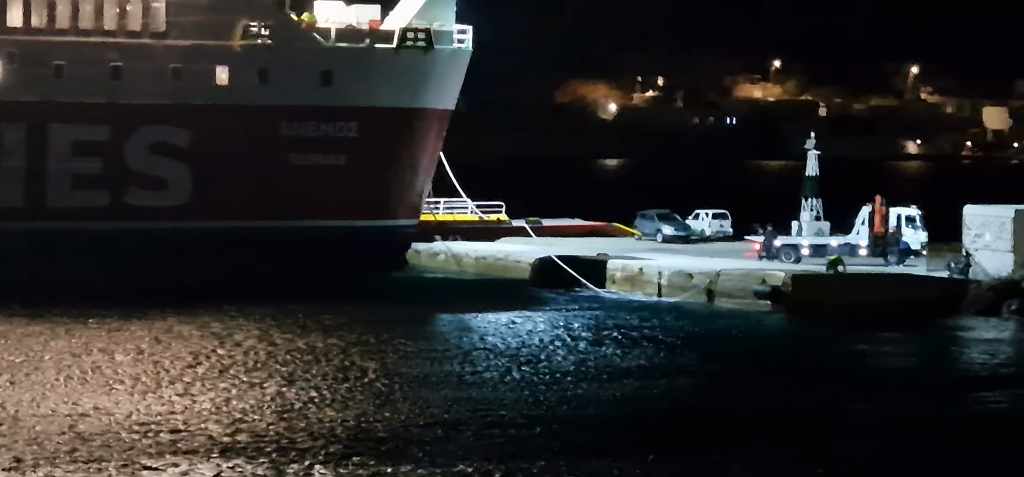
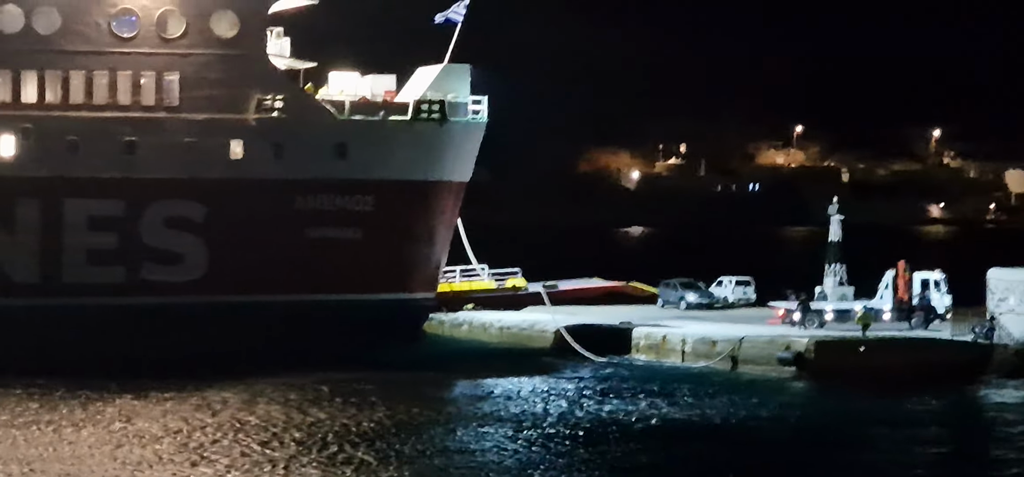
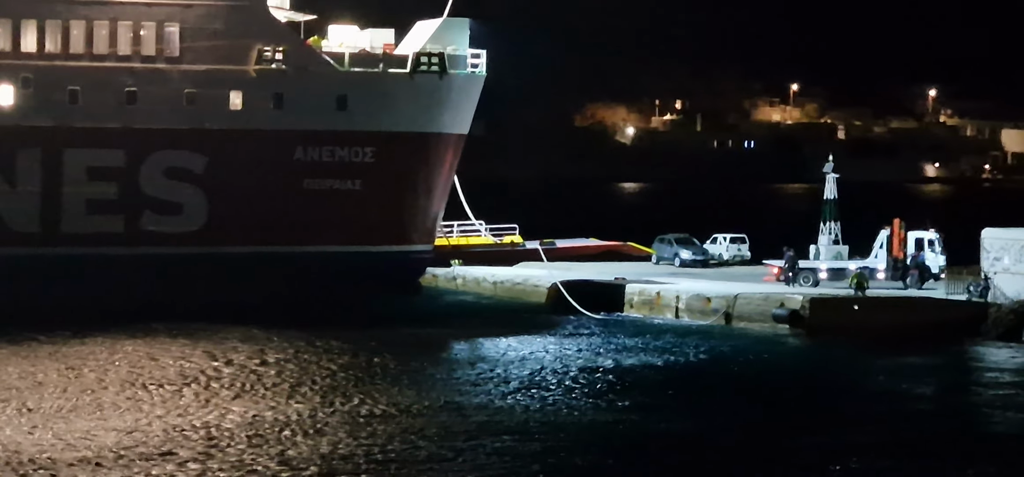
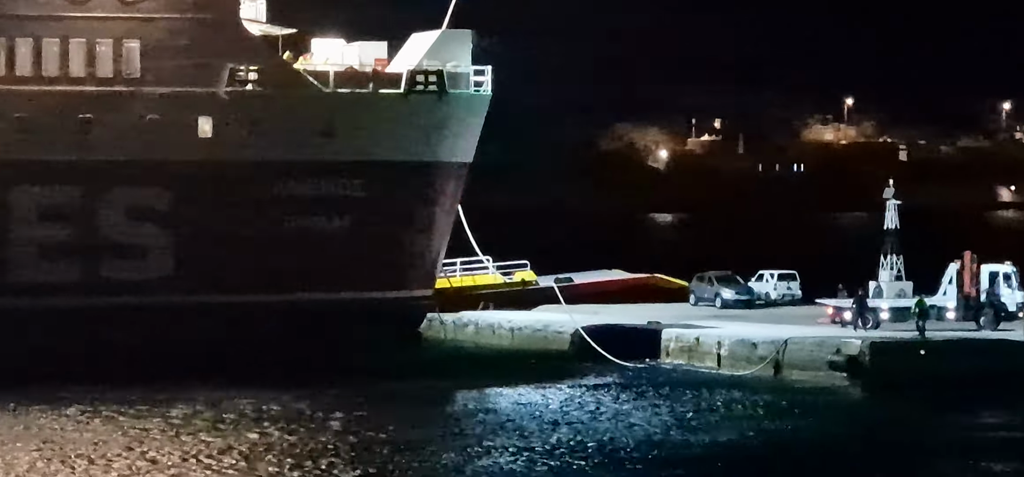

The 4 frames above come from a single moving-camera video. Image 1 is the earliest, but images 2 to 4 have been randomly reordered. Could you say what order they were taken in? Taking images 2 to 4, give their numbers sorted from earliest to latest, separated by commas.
3, 2, 4
